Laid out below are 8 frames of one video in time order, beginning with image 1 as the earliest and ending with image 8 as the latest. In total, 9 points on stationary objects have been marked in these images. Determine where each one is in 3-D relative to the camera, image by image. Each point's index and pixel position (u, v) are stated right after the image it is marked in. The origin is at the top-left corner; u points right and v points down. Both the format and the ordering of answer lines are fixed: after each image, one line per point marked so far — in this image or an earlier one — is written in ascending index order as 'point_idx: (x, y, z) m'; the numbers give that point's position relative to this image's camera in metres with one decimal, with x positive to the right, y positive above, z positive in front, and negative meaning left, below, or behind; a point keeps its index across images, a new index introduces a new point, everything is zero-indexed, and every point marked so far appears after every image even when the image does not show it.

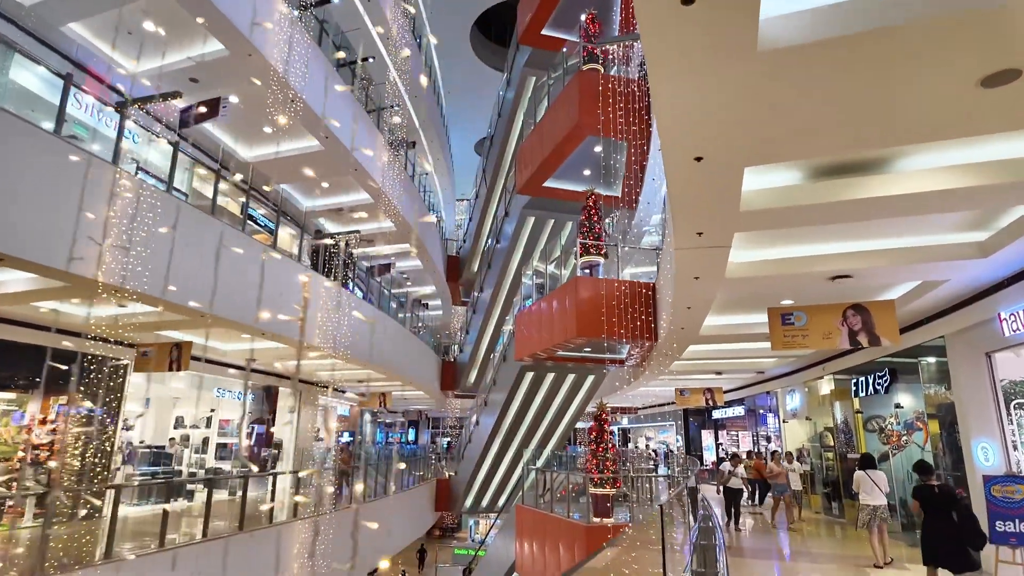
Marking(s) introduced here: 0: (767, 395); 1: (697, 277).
0: (+6.1, -2.5, +14.3) m
1: (+1.6, +0.1, +5.1) m
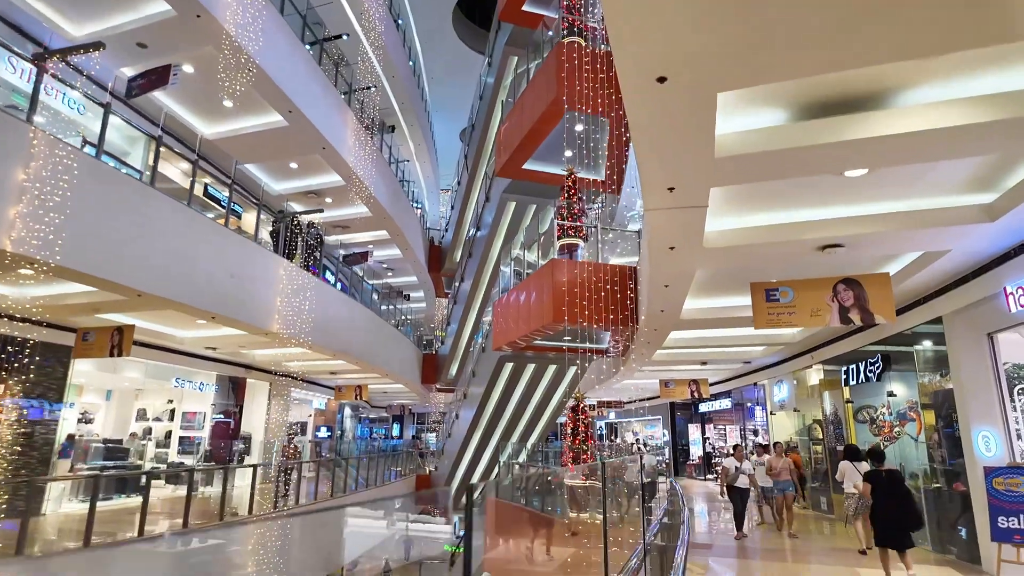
0: (+5.6, -2.3, +13.8) m
1: (+1.2, +0.3, +4.6) m
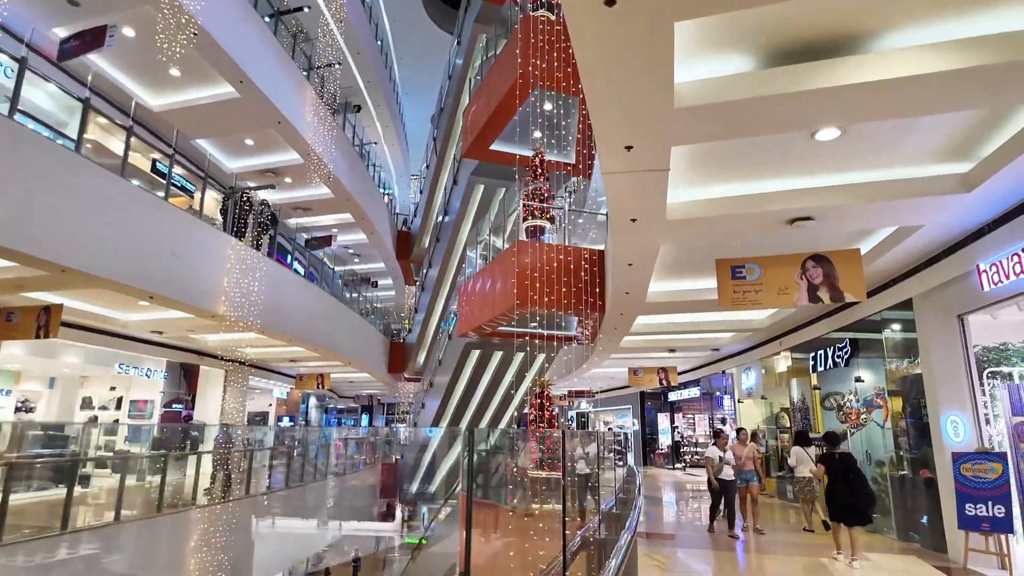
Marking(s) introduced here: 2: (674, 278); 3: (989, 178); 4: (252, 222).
0: (+4.8, -2.0, +13.7) m
1: (+0.9, +0.5, +4.2) m
2: (+1.9, +0.1, +7.0) m
3: (+2.9, +0.7, +3.7) m
4: (-4.1, +1.0, +9.4) m
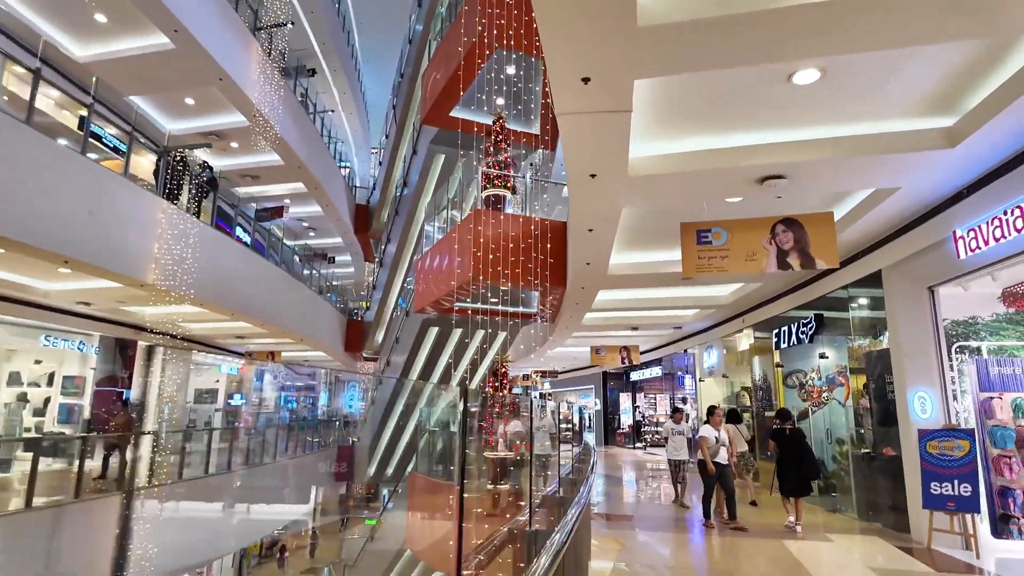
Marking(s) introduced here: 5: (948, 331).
0: (+3.9, -1.5, +13.6) m
1: (+0.5, +0.8, +3.8) m
2: (+1.4, +0.5, +6.6) m
3: (+2.6, +0.9, +3.4) m
4: (-4.7, +1.5, +8.7) m
5: (+3.6, -0.4, +5.0) m
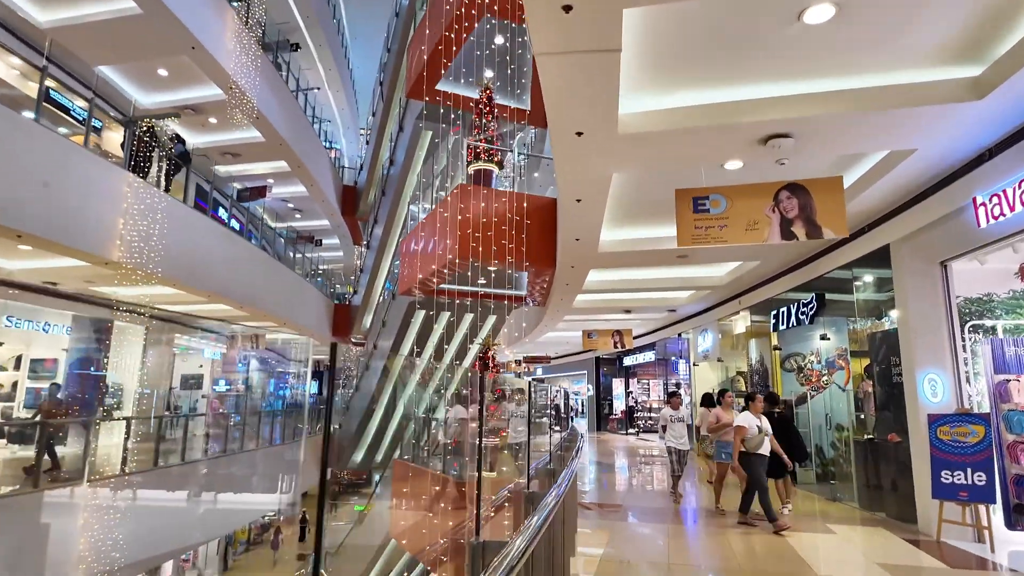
0: (+3.7, -1.1, +13.3) m
1: (+0.4, +0.9, +3.5) m
2: (+1.2, +0.7, +6.2) m
3: (+2.5, +1.0, +3.0) m
4: (-4.9, +1.8, +8.2) m
5: (+3.5, -0.2, +4.7) m
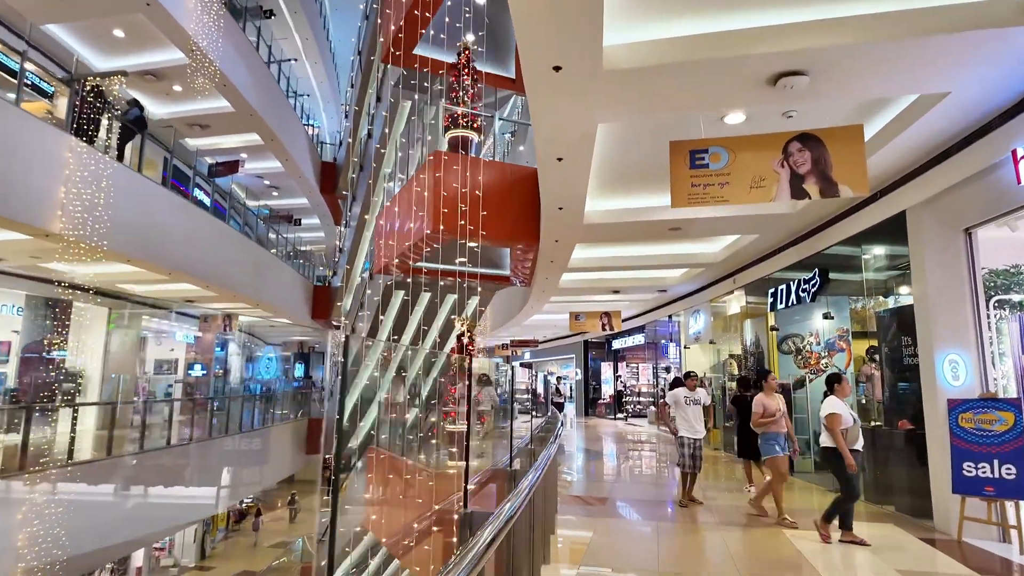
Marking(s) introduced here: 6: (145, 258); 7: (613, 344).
0: (+3.4, -0.7, +12.9) m
1: (+0.2, +1.1, +2.9) m
2: (+1.0, +0.9, +5.7) m
3: (+2.3, +1.2, +2.5) m
4: (-5.1, +2.1, +7.6) m
5: (+3.3, 0.0, +4.2) m
6: (-4.8, +0.4, +7.9) m
7: (+3.1, -1.7, +18.0) m
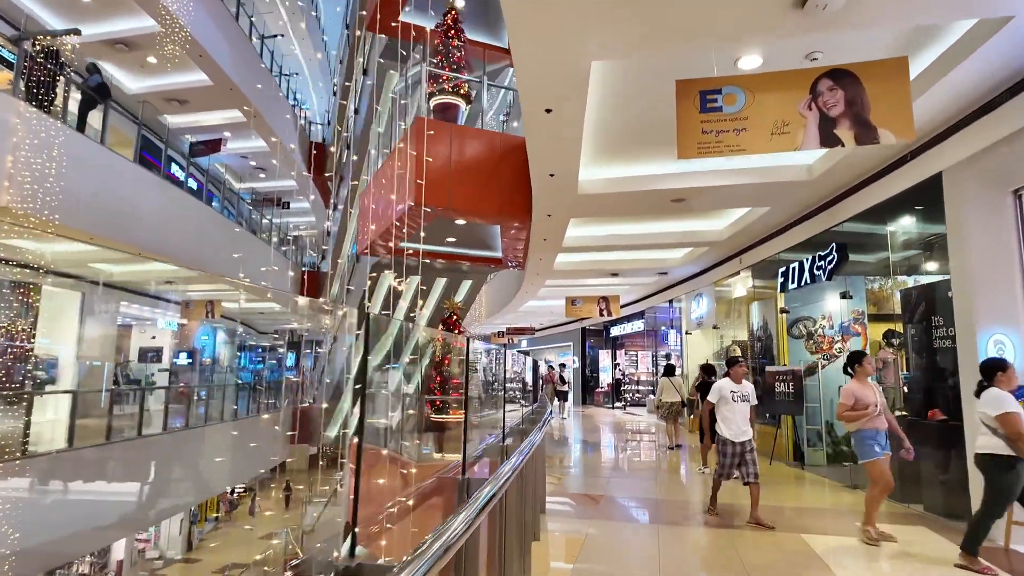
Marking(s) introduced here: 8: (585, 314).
0: (+3.2, -0.4, +12.4) m
1: (+0.1, +1.3, +2.4) m
2: (+0.9, +1.1, +5.2) m
3: (+2.2, +1.3, +2.0) m
4: (-5.2, +2.3, +7.0) m
5: (+3.2, +0.2, +3.7) m
6: (-4.9, +0.6, +7.3) m
7: (+2.9, -1.3, +17.5) m
8: (+1.5, -0.6, +12.3) m
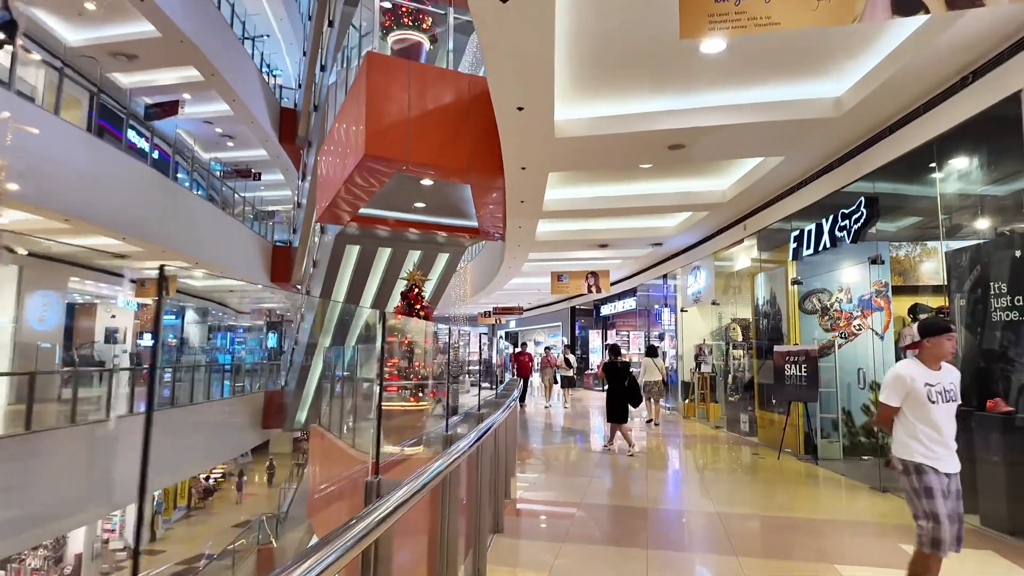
0: (+2.9, +0.1, +11.5) m
1: (-0.1, +1.4, +1.5) m
2: (+0.6, +1.4, +4.3) m
3: (+2.0, +1.5, +1.0) m
4: (-5.5, +2.6, +6.0) m
5: (+2.9, +0.4, +2.8) m
6: (-5.2, +1.0, +6.4) m
7: (+2.5, -0.7, +16.7) m
8: (+1.2, -0.1, +11.4) m
